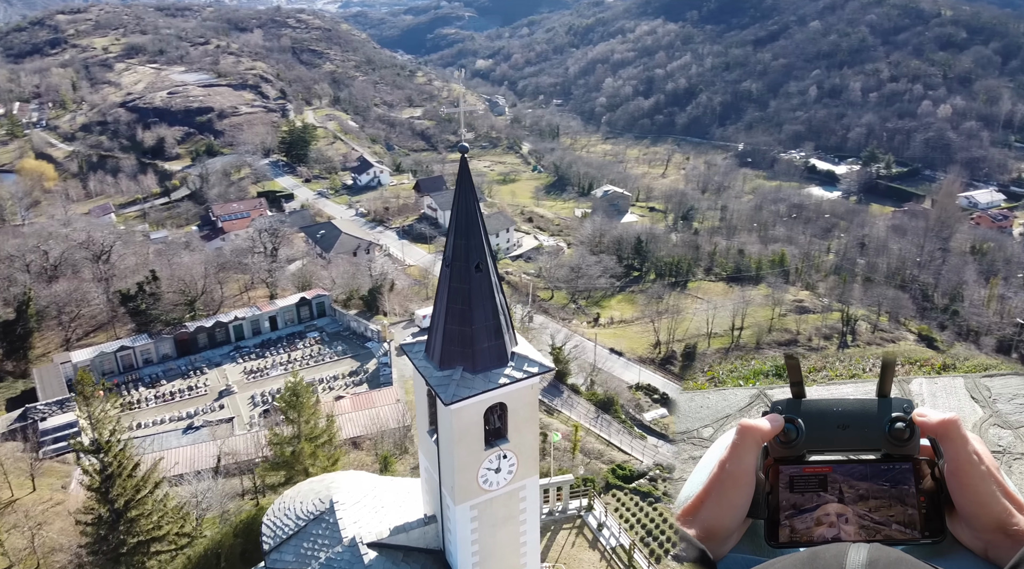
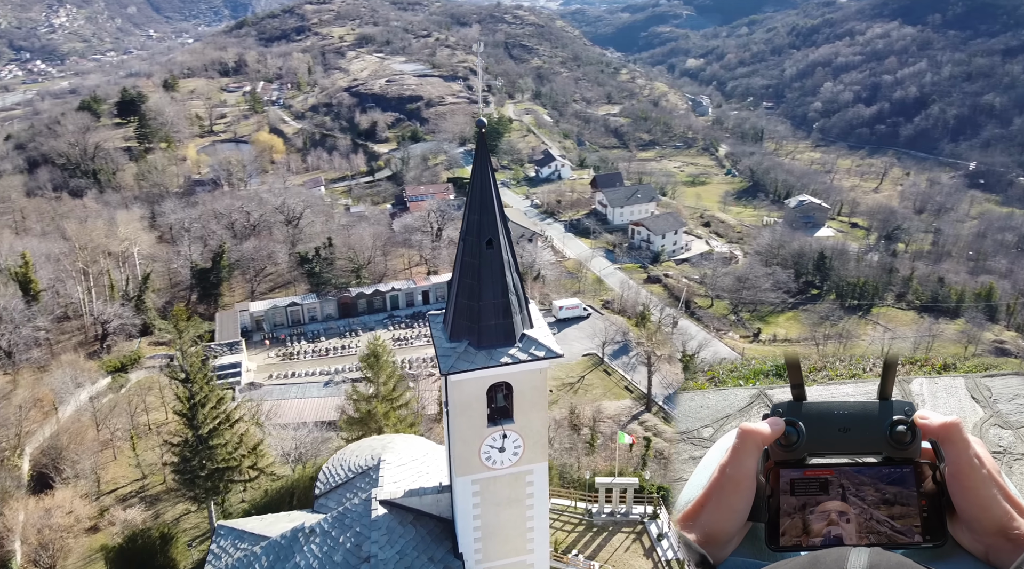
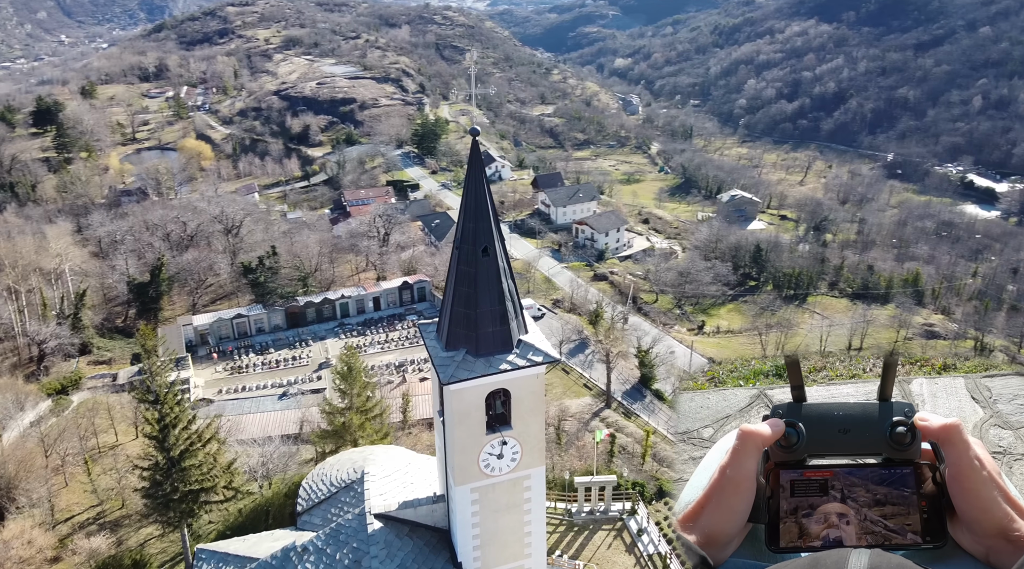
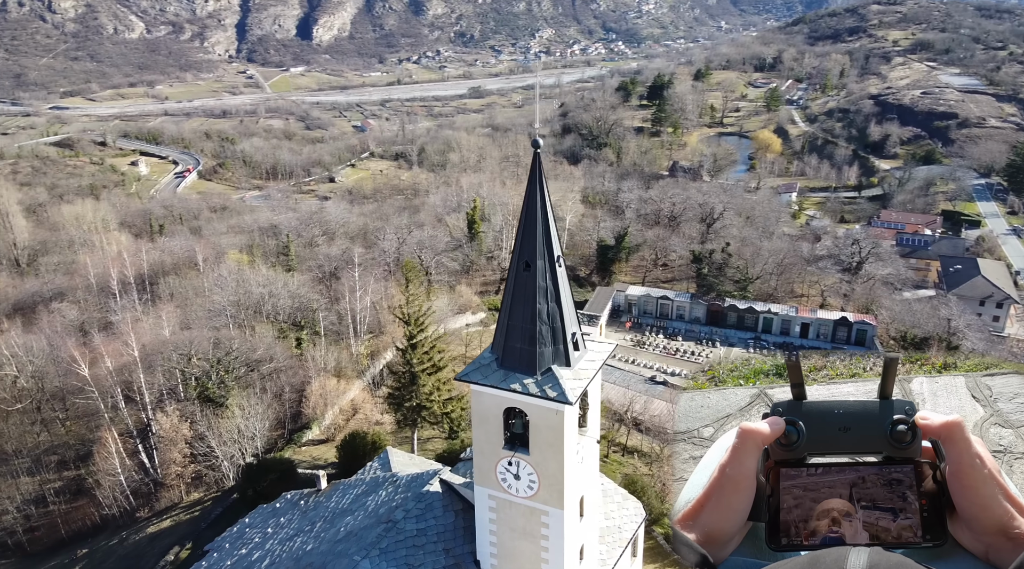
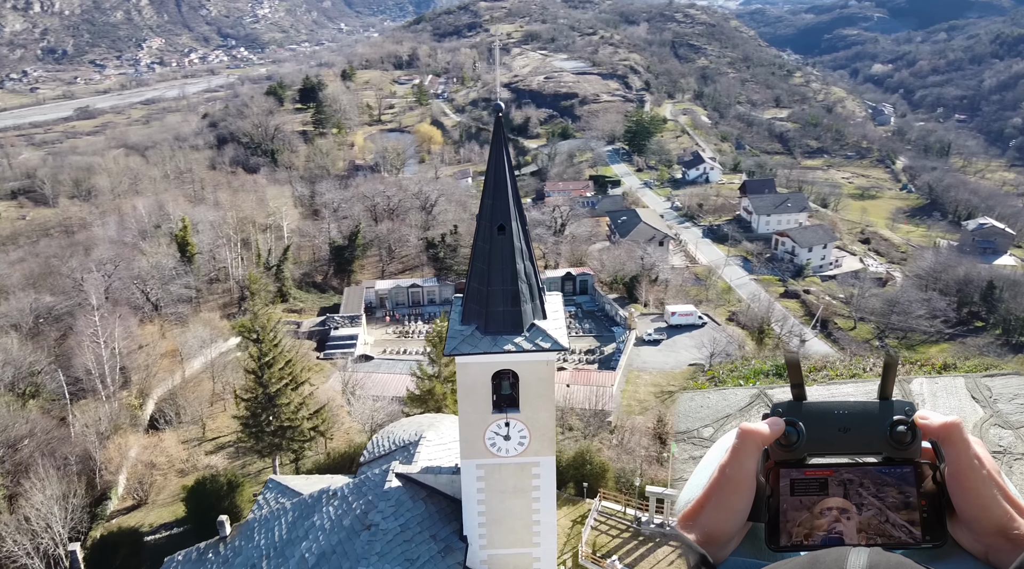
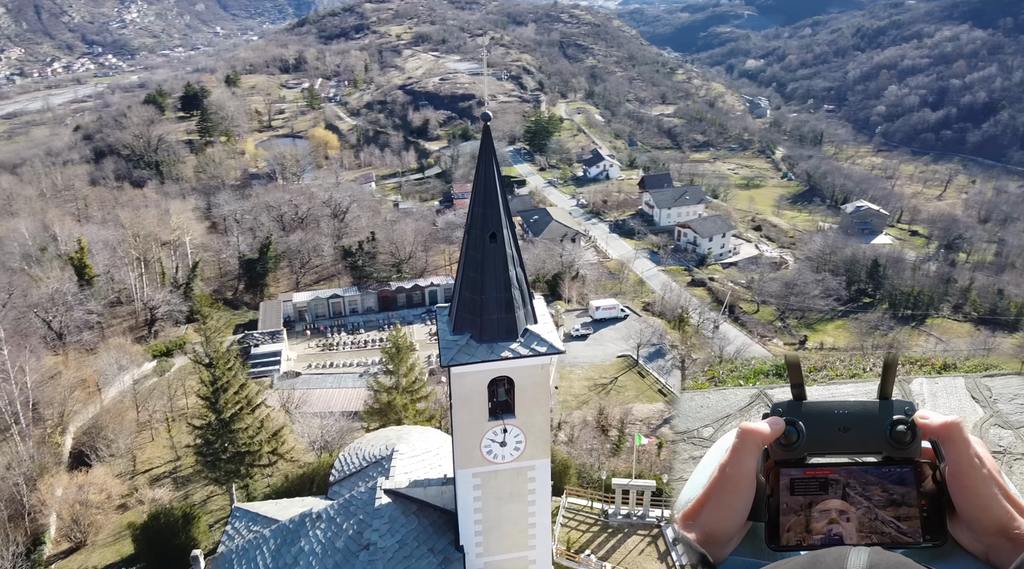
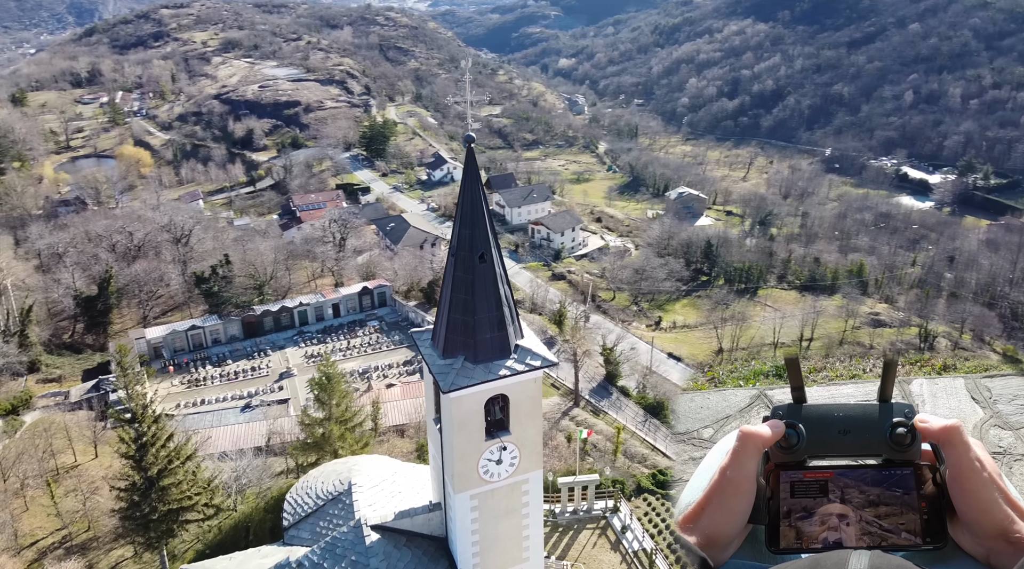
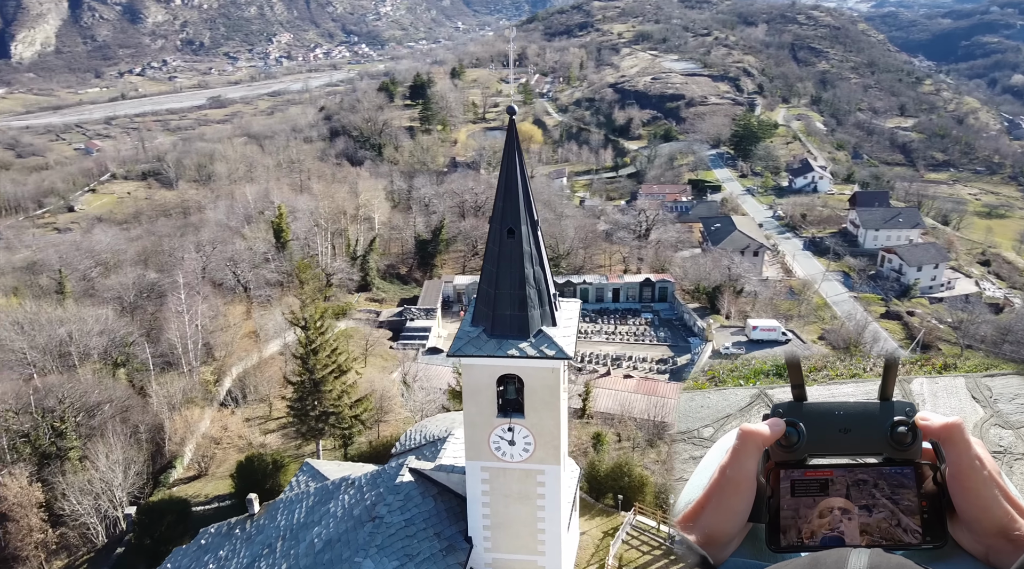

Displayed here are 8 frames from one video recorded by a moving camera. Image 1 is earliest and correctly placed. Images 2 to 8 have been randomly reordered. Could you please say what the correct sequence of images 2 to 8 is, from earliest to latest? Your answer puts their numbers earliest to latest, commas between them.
7, 3, 2, 6, 5, 8, 4
